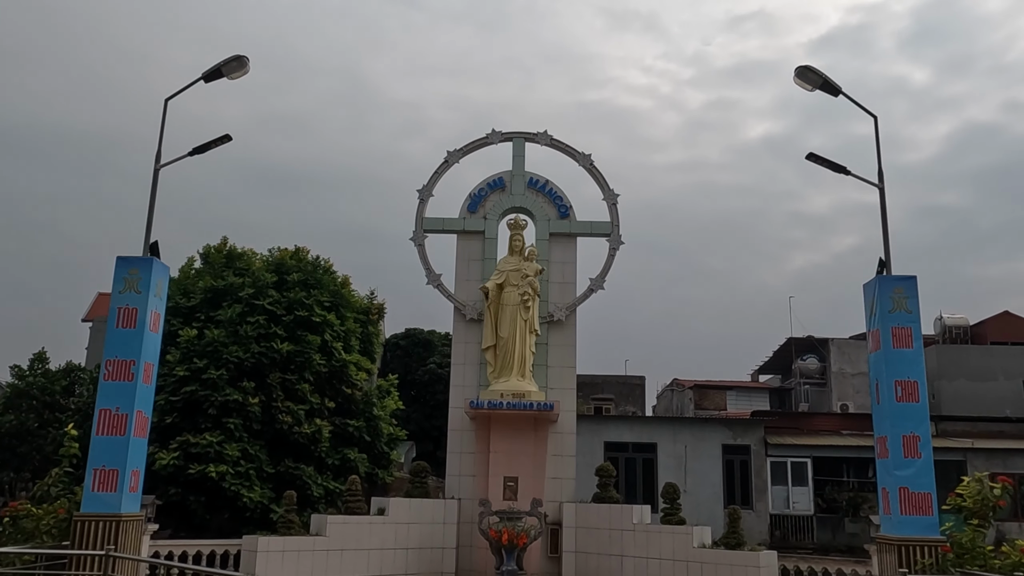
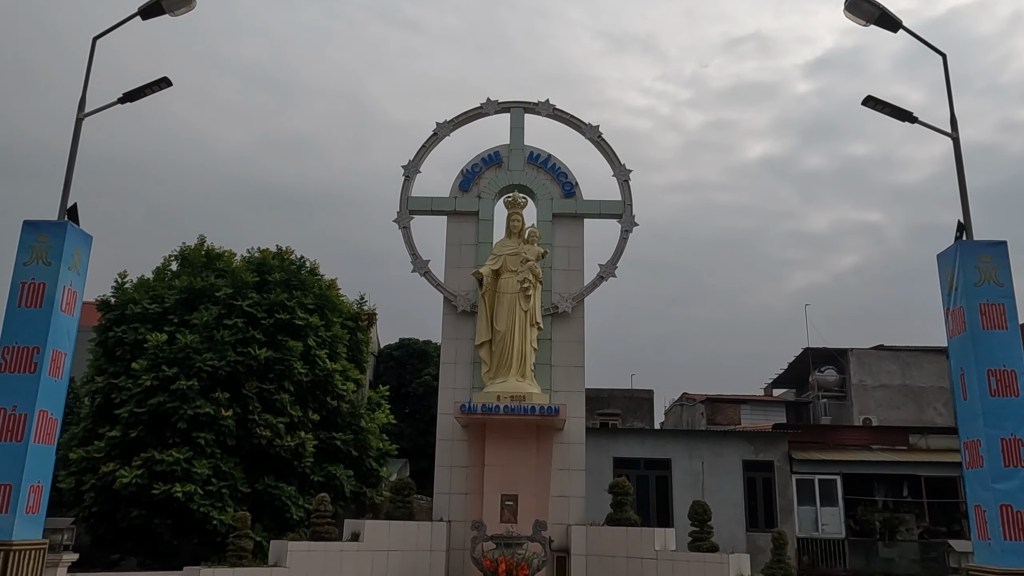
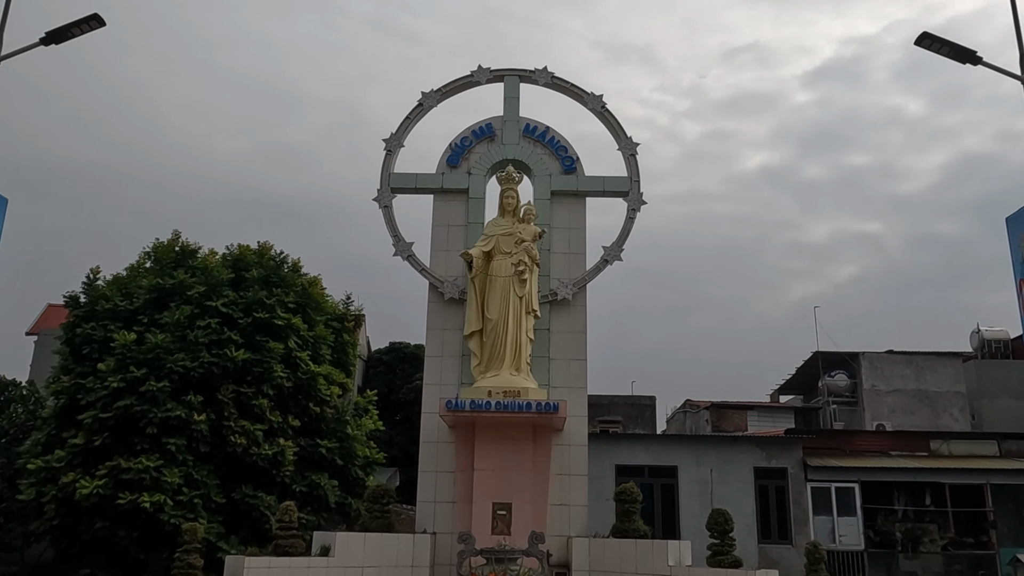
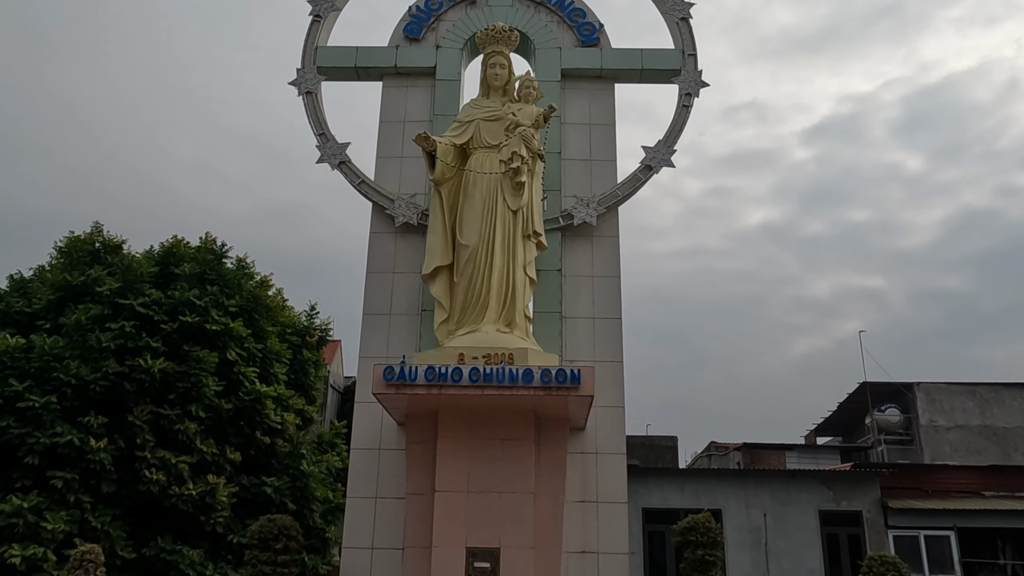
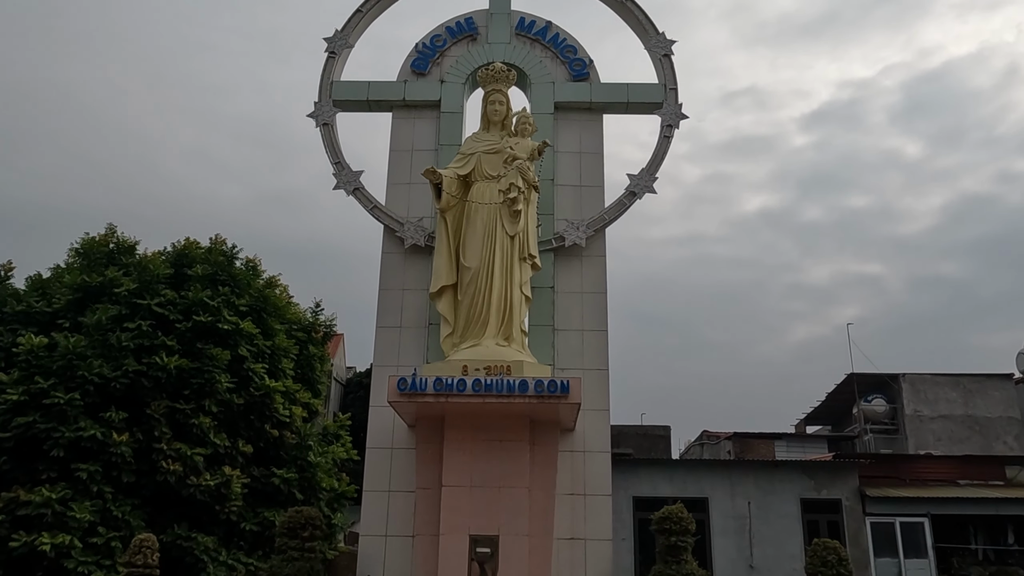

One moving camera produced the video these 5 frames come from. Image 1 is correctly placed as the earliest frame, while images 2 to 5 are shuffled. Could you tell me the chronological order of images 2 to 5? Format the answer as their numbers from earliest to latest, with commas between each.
2, 3, 5, 4
